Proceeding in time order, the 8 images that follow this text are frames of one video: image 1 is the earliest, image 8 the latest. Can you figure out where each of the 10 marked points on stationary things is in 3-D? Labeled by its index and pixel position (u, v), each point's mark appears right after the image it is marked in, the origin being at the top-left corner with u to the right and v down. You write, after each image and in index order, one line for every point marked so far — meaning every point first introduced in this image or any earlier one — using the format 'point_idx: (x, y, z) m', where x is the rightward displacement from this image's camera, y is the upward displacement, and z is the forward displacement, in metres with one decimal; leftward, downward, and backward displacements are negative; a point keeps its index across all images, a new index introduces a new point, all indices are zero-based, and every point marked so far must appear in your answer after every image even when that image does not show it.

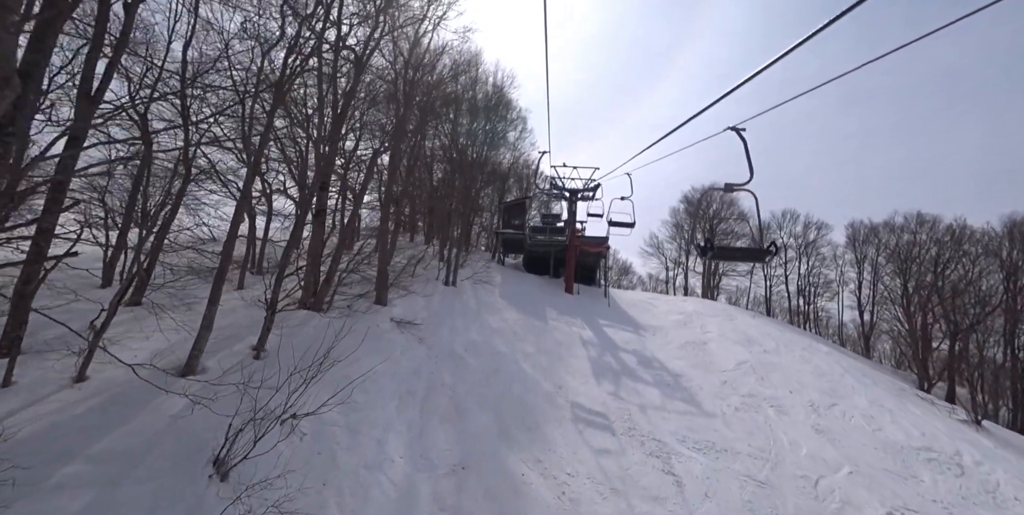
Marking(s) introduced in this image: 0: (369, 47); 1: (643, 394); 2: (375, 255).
0: (-3.5, +5.3, +11.5) m
1: (+3.2, -3.3, +11.2) m
2: (-3.7, 0.0, +12.4) m
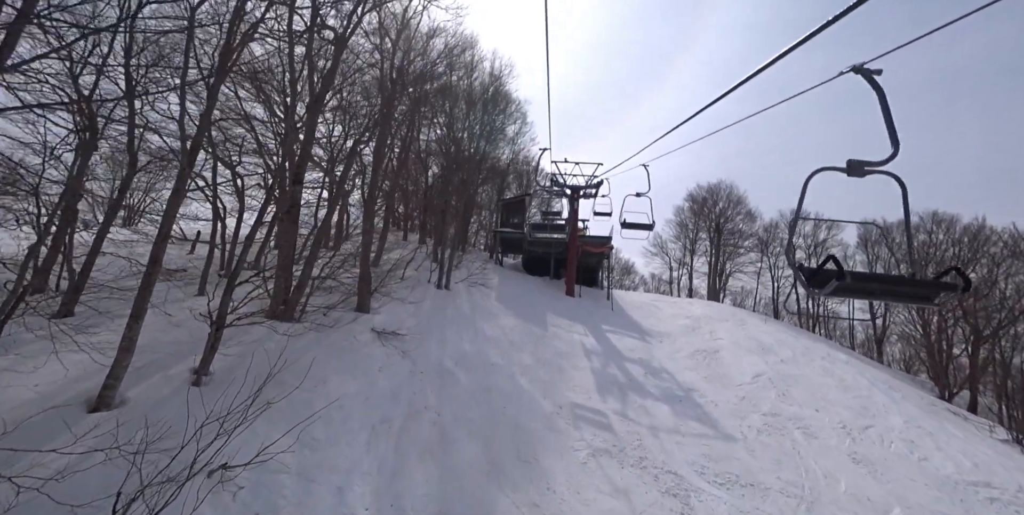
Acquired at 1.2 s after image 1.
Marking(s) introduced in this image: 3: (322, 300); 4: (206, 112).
0: (-3.6, +5.2, +10.3) m
1: (+3.1, -3.4, +10.1) m
2: (-3.8, 0.0, +11.3) m
3: (-4.3, -1.0, +10.3) m
4: (-3.7, +1.8, +5.6) m
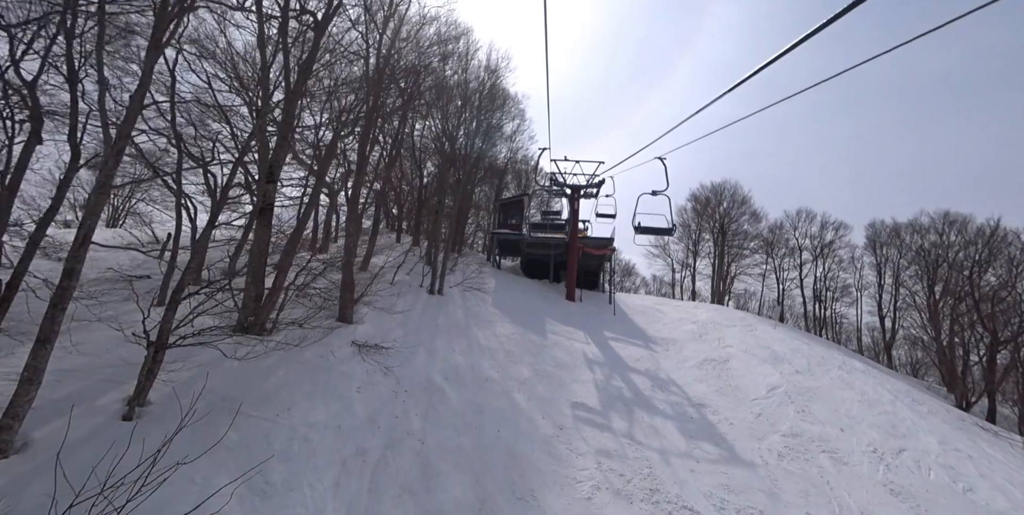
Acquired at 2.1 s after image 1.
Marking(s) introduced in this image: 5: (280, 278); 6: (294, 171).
0: (-3.7, +5.1, +9.4) m
1: (+3.0, -3.5, +9.1) m
2: (-3.9, -0.1, +10.3) m
3: (-4.4, -1.1, +9.4) m
4: (-3.8, +1.7, +4.7) m
5: (-4.3, -0.4, +8.4) m
6: (-5.0, +2.0, +10.5) m
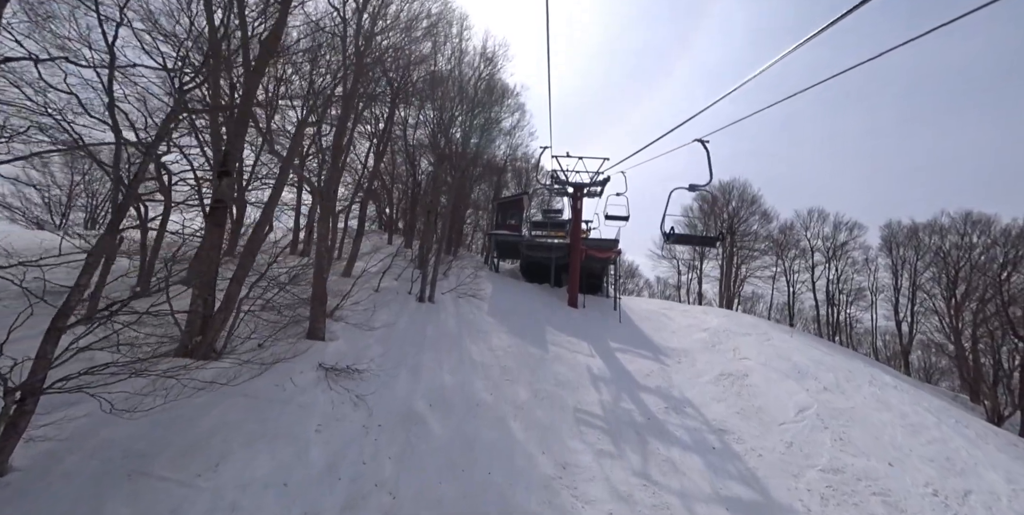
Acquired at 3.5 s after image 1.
0: (-3.8, +5.0, +8.1) m
1: (+2.9, -3.6, +7.8) m
2: (-4.0, -0.2, +9.1) m
3: (-4.5, -1.2, +8.1) m
4: (-3.9, +1.5, +3.4) m
5: (-4.4, -0.5, +7.1) m
6: (-5.1, +1.9, +9.2) m
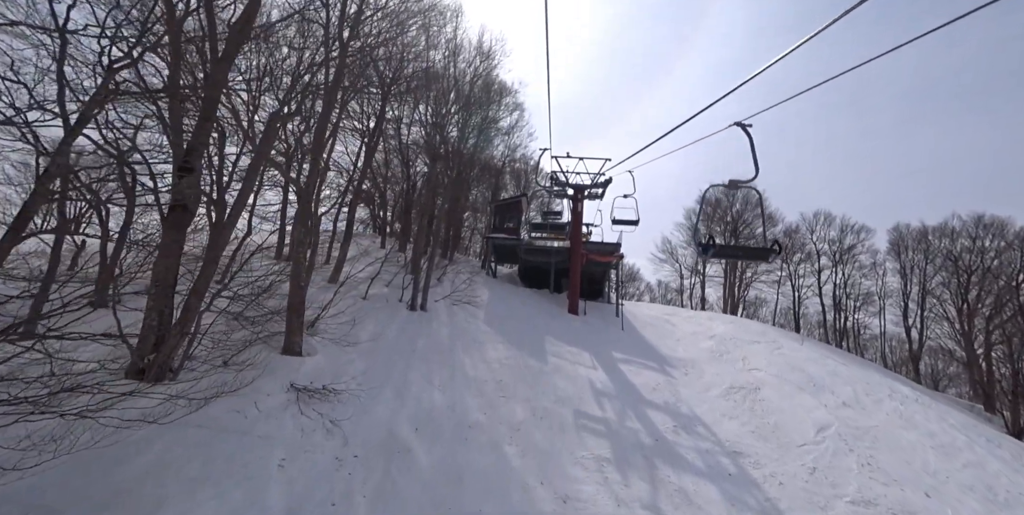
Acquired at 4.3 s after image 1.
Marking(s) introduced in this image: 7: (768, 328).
0: (-3.9, +4.9, +7.3) m
1: (+2.8, -3.8, +7.0) m
2: (-4.1, -0.4, +8.3) m
3: (-4.6, -1.3, +7.3) m
4: (-4.0, +1.4, +2.6) m
5: (-4.4, -0.6, +6.3) m
6: (-5.1, +1.7, +8.4) m
7: (+11.0, -3.0, +19.7) m
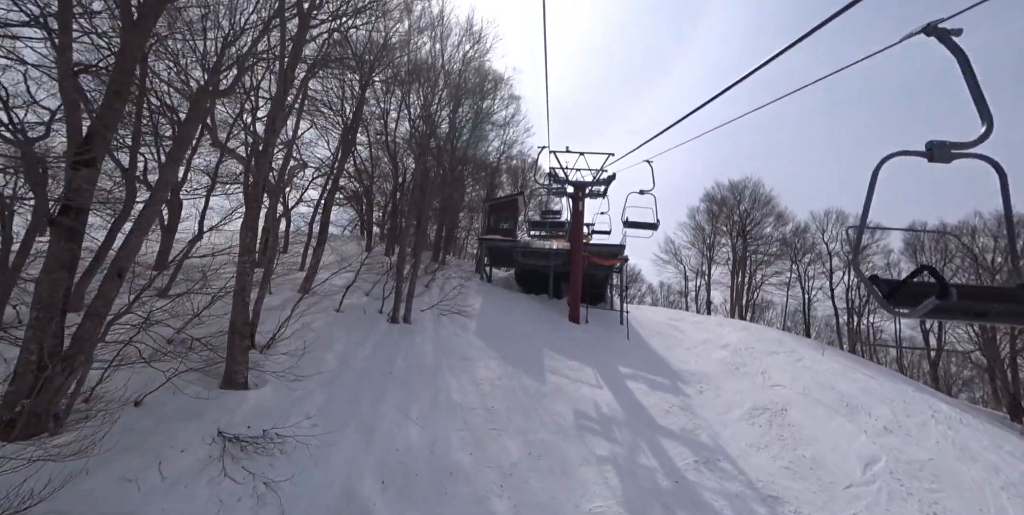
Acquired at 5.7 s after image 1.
0: (-4.0, +4.7, +5.9) m
1: (+2.7, -3.9, +5.6) m
2: (-4.2, -0.5, +6.8) m
3: (-4.7, -1.5, +5.9) m
4: (-4.1, +1.3, +1.1) m
5: (-4.6, -0.8, +4.8) m
6: (-5.3, +1.6, +6.9) m
7: (+10.9, -3.1, +18.3) m
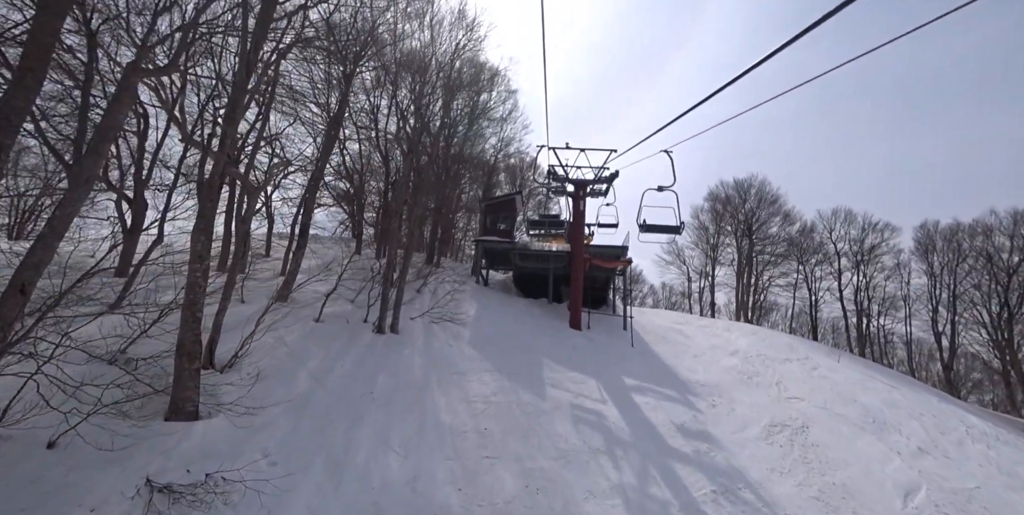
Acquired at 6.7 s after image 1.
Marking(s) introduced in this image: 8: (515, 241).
0: (-4.1, +4.6, +4.9) m
1: (+2.6, -4.0, +4.7) m
2: (-4.3, -0.6, +5.9) m
3: (-4.8, -1.6, +4.9) m
4: (-4.2, +1.2, +0.2) m
5: (-4.6, -0.9, +3.9) m
6: (-5.4, +1.5, +6.0) m
7: (+10.8, -3.2, +17.4) m
8: (+0.1, +0.6, +18.1) m
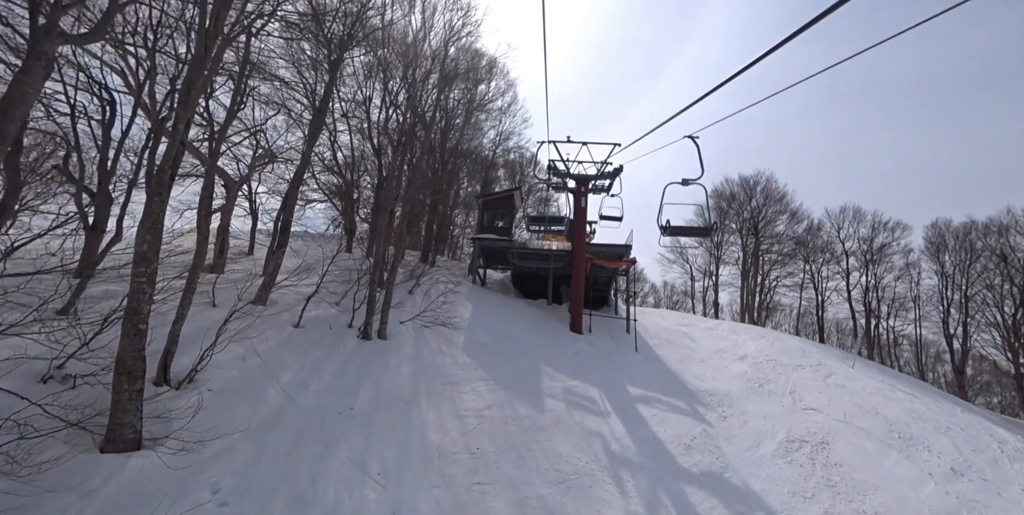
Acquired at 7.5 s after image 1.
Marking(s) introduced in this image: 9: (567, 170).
0: (-4.2, +4.6, +4.1) m
1: (+2.6, -4.0, +3.9) m
2: (-4.4, -0.6, +5.1) m
3: (-4.9, -1.6, +4.1) m
4: (-4.3, +1.1, -0.6) m
5: (-4.7, -0.9, +3.1) m
6: (-5.4, +1.5, +5.2) m
7: (+10.7, -3.2, +16.6) m
8: (+0.1, +0.7, +17.3) m
9: (+1.8, +2.9, +15.2) m
